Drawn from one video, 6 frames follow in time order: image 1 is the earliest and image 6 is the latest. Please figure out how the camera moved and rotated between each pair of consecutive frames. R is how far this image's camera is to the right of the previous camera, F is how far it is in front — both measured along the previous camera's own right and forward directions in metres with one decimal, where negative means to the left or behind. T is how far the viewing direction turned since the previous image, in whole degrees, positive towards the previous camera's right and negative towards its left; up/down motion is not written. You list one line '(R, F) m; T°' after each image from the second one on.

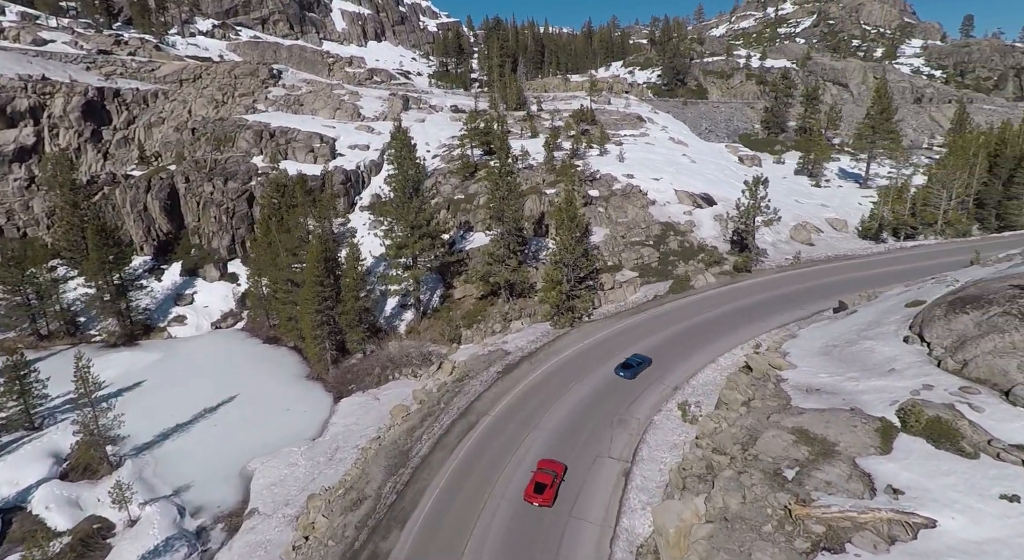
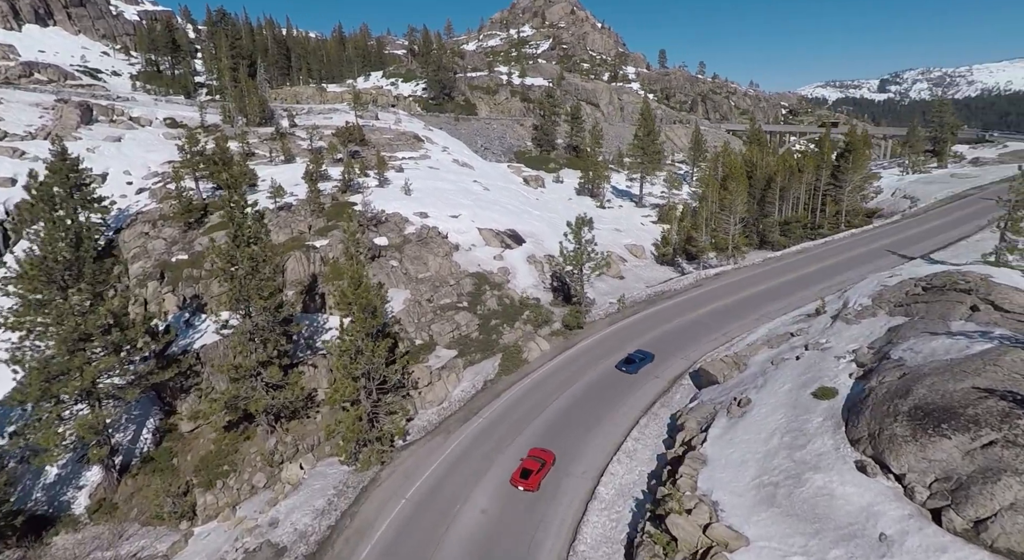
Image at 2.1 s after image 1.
(+0.4, +13.3) m; +23°
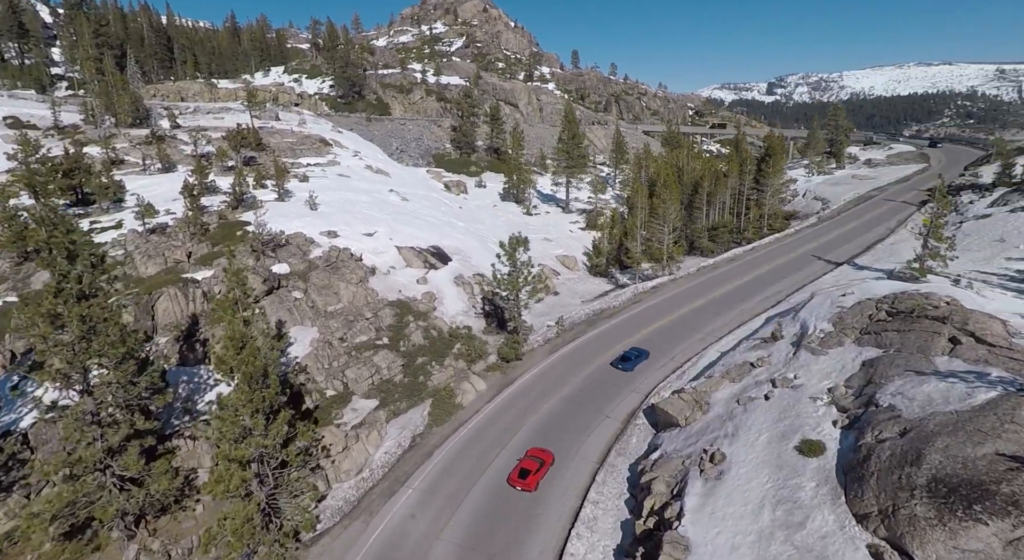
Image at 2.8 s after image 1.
(-0.4, +5.0) m; +8°
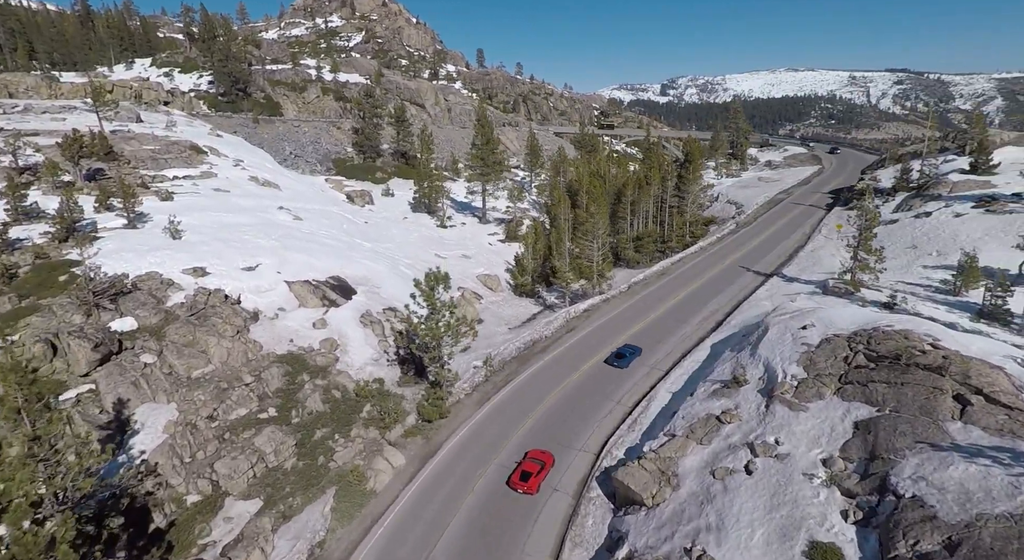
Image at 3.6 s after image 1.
(-0.3, +6.1) m; +9°
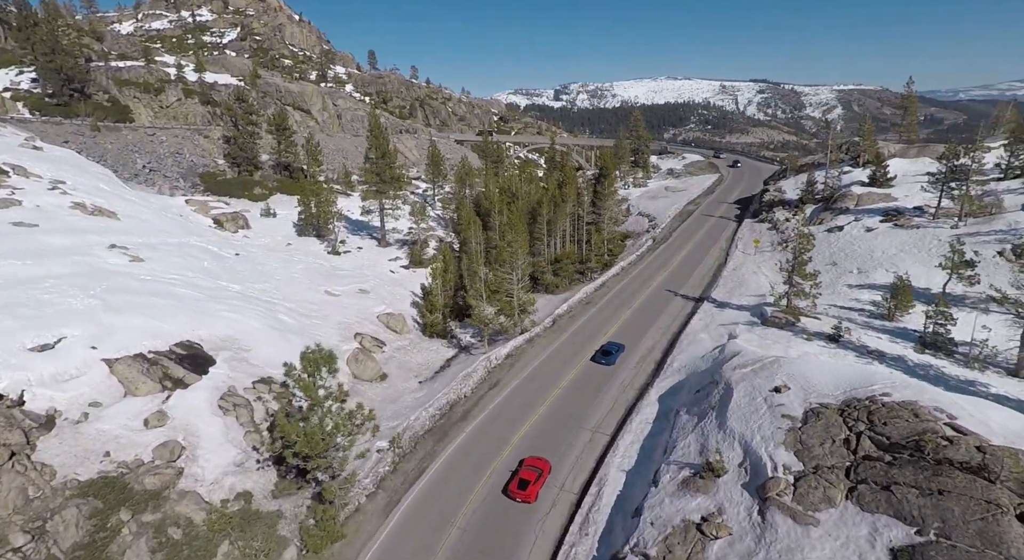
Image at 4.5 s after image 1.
(-0.2, +7.2) m; +10°
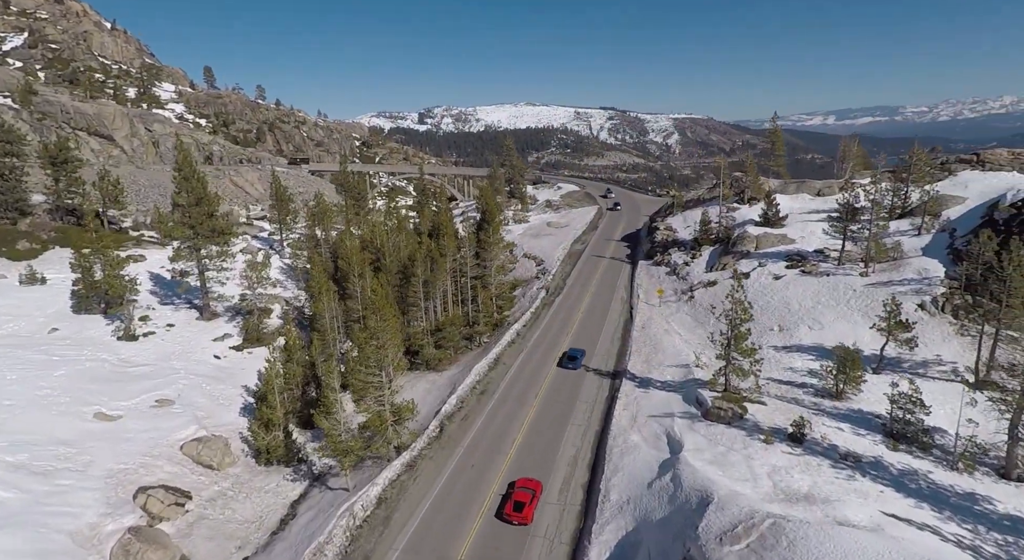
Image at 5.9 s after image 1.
(+0.4, +11.4) m; +13°
